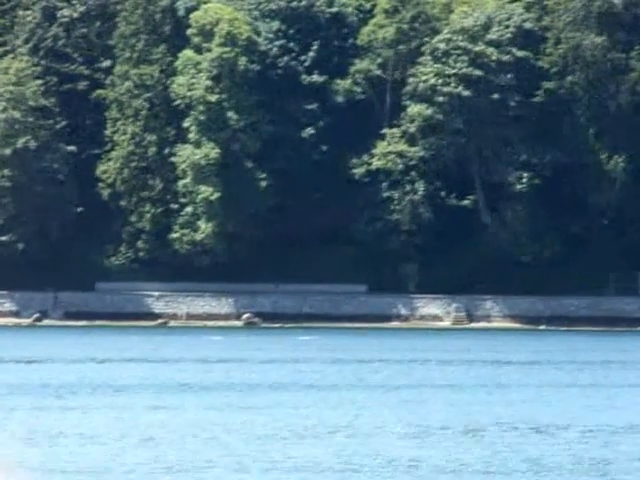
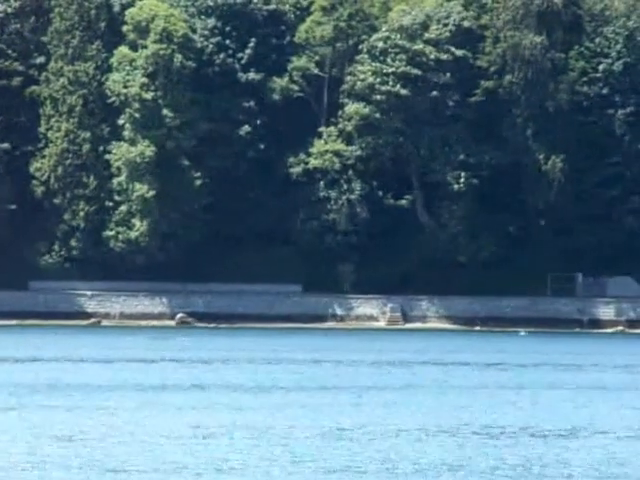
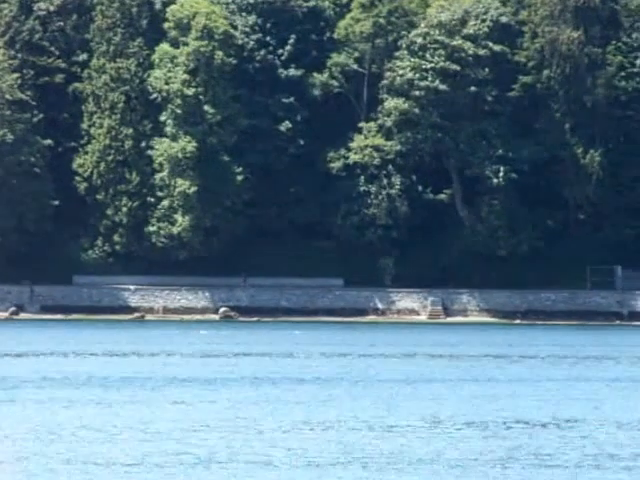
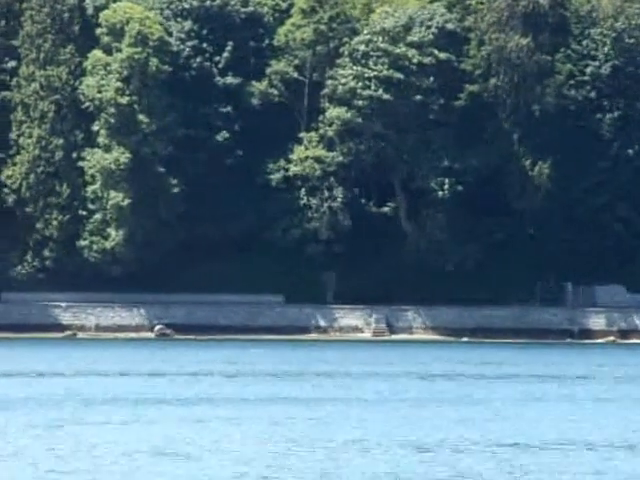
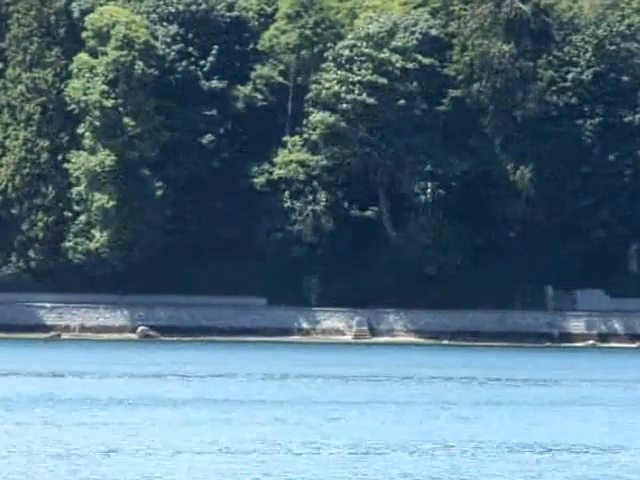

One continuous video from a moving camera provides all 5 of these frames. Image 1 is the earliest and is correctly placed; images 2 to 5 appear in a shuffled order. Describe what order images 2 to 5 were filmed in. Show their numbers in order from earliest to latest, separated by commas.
3, 2, 5, 4
